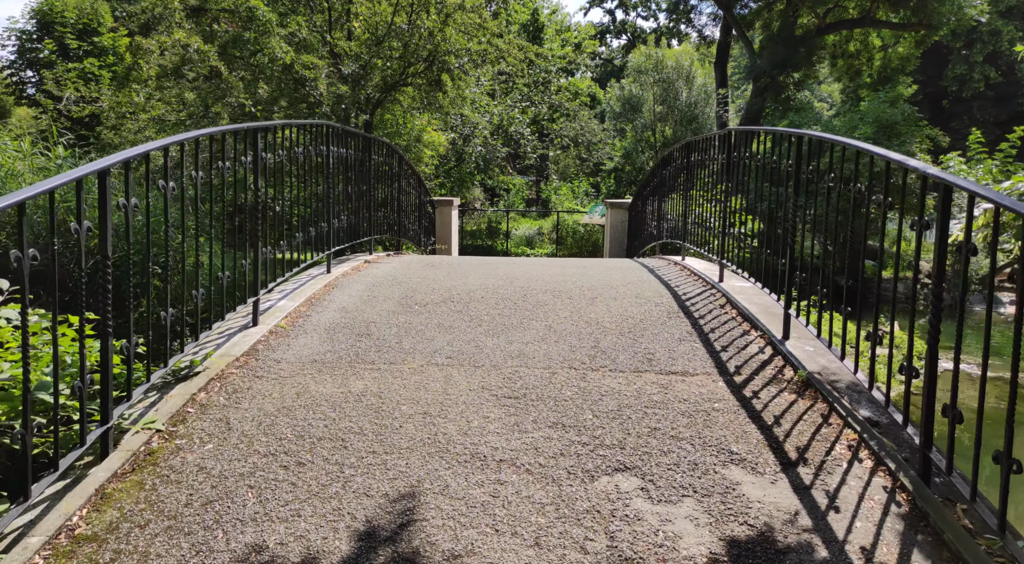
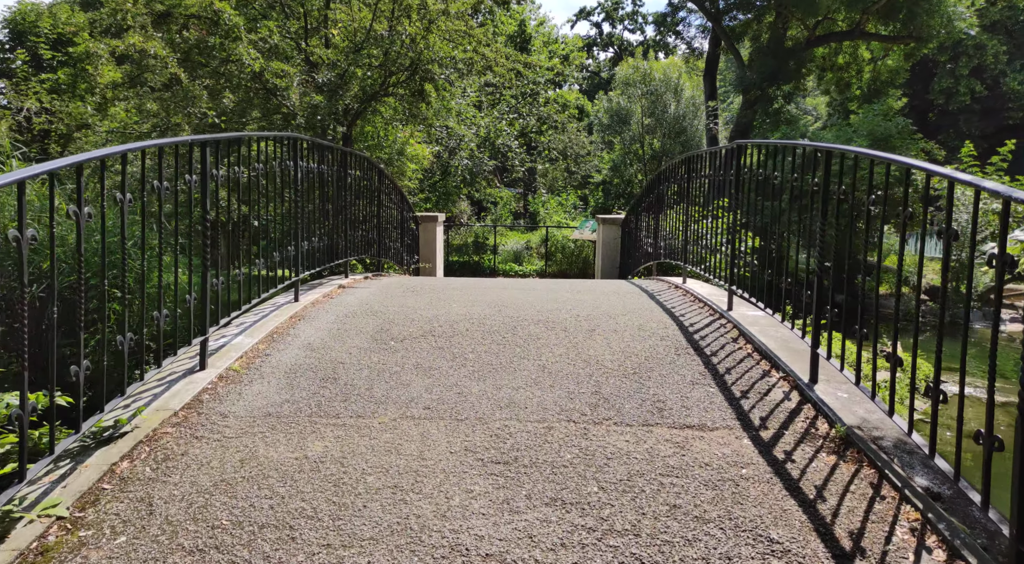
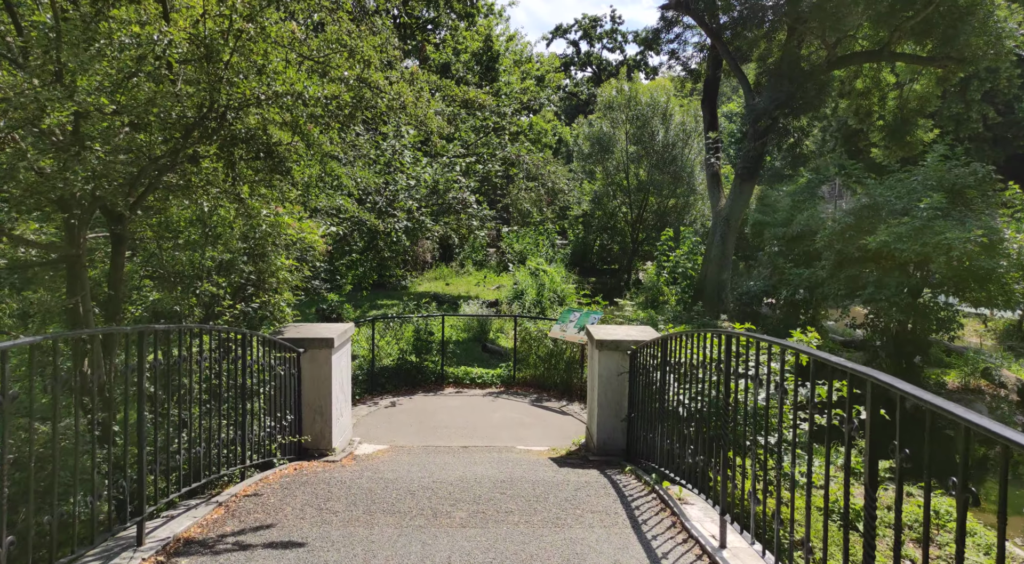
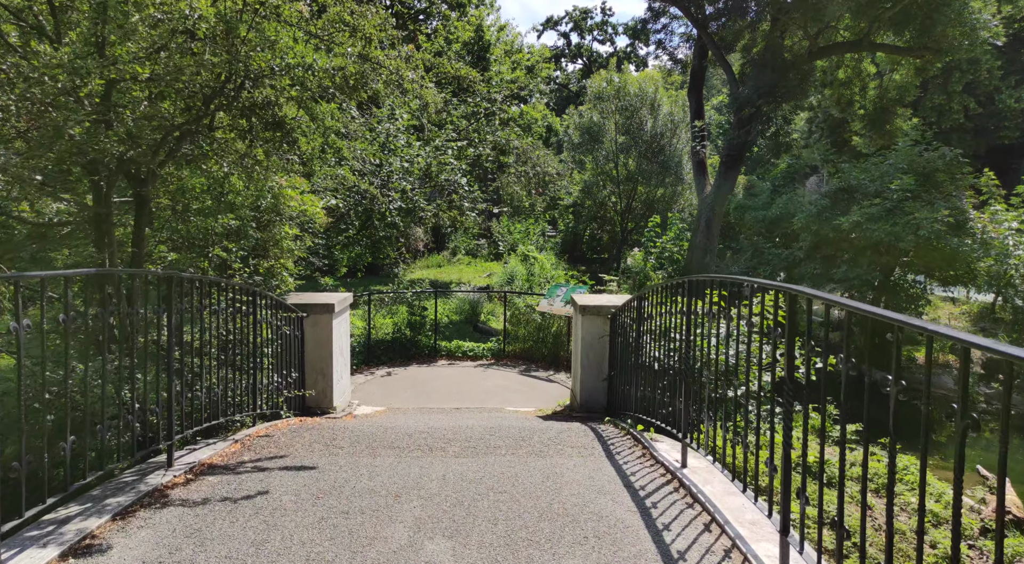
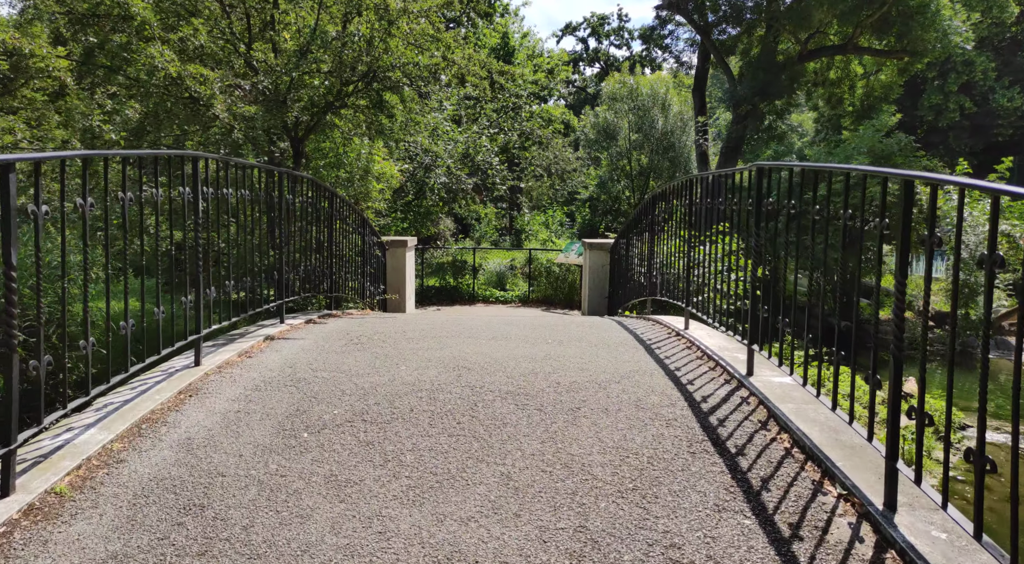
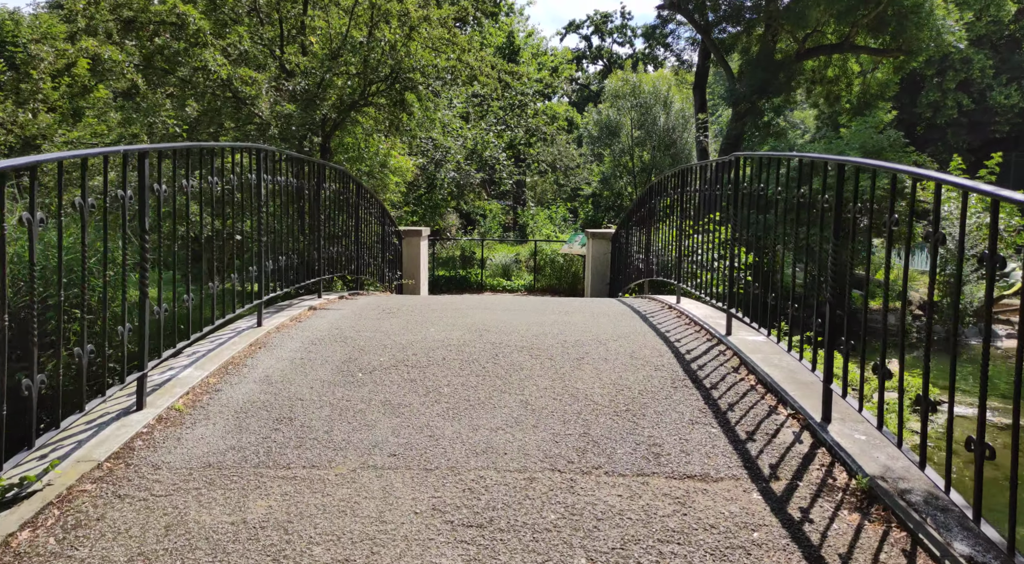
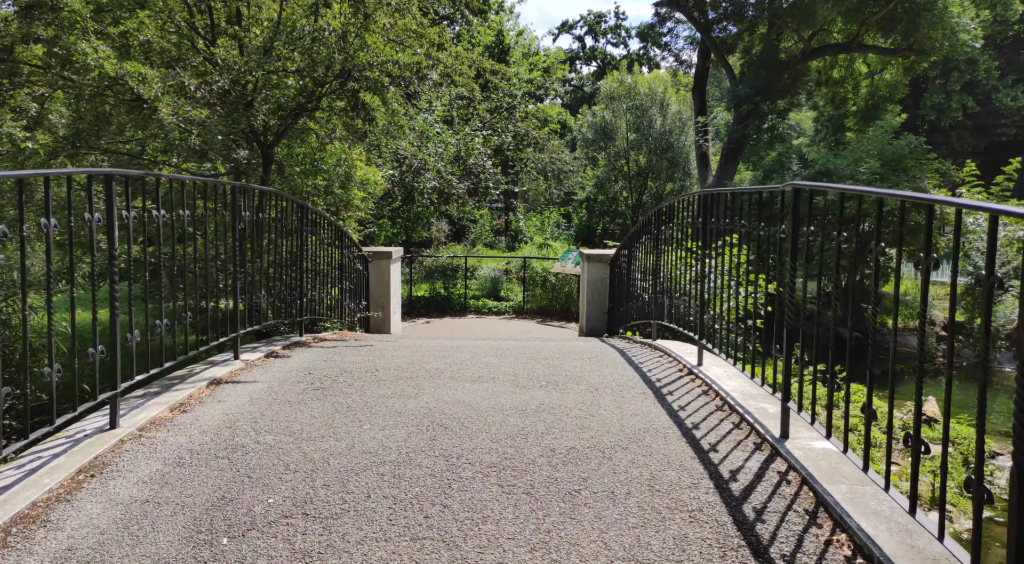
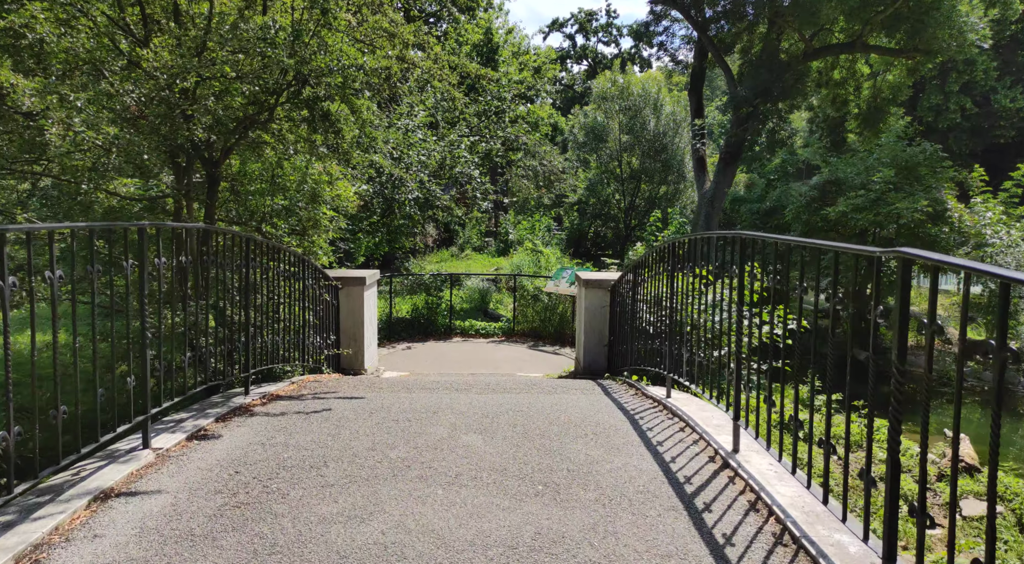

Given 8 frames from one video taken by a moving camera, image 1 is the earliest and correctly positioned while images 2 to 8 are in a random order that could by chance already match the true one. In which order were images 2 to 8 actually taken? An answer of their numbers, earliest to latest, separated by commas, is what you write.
2, 6, 5, 7, 8, 4, 3
